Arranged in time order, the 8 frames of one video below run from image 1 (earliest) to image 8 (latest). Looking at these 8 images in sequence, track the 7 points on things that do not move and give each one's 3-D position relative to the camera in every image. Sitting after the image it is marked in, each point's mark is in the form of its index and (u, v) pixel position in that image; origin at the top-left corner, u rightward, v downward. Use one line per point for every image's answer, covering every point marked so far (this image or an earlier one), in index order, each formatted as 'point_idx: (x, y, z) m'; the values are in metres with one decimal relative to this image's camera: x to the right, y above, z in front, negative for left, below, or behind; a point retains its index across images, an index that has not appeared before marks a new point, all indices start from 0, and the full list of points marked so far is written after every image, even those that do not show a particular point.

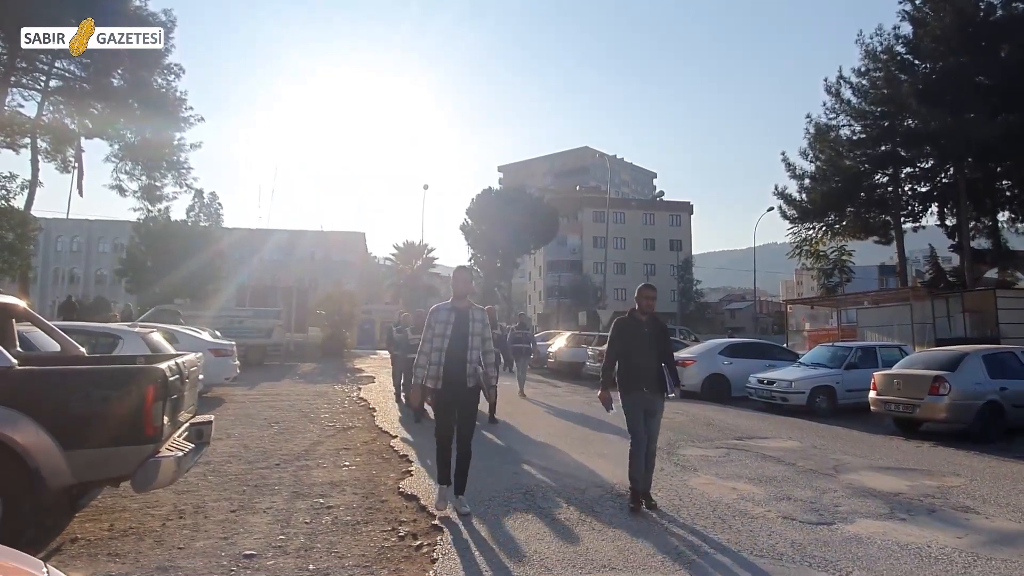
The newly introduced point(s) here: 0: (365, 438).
0: (-2.2, -2.2, +10.9) m
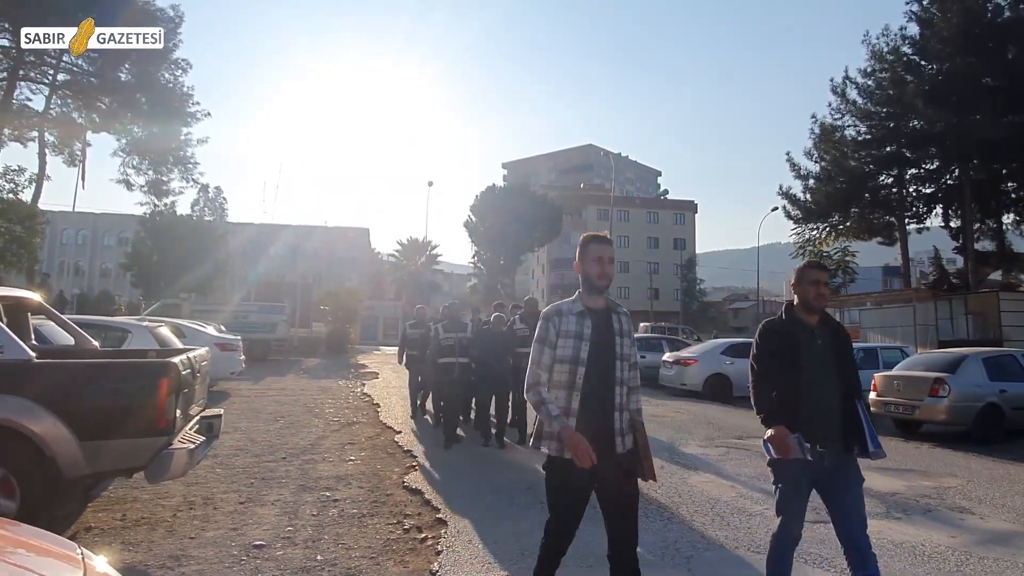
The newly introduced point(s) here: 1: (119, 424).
0: (-2.1, -2.2, +11.0) m
1: (-2.9, -1.0, +5.4) m
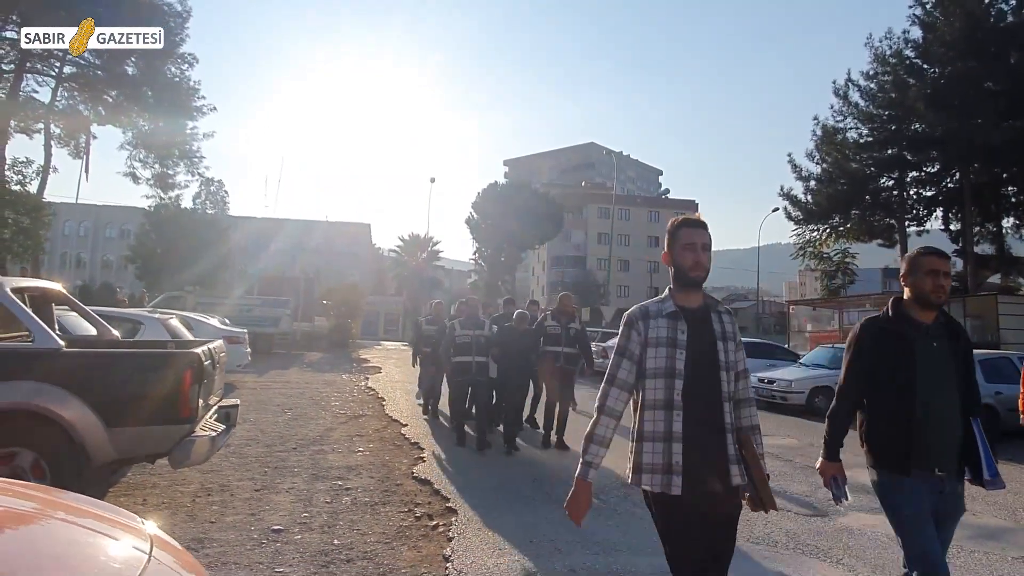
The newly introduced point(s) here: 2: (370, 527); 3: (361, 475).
0: (-2.1, -2.1, +11.2) m
1: (-2.8, -0.9, +5.6) m
2: (-1.2, -2.0, +6.0) m
3: (-1.6, -2.0, +7.8) m
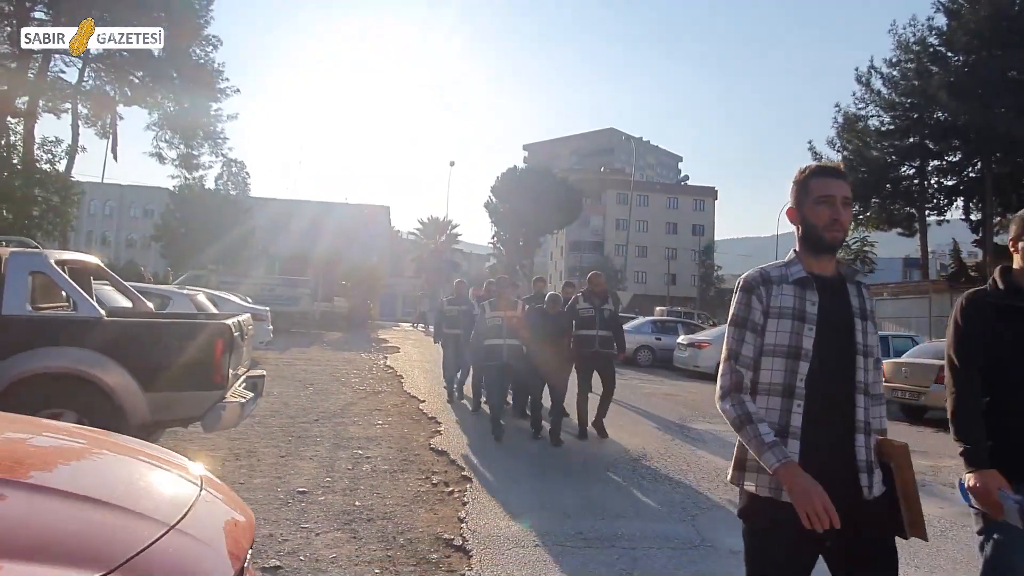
0: (-1.9, -1.8, +11.6) m
1: (-2.7, -0.7, +6.0) m
2: (-1.1, -1.8, +6.3) m
3: (-1.5, -1.8, +8.2) m
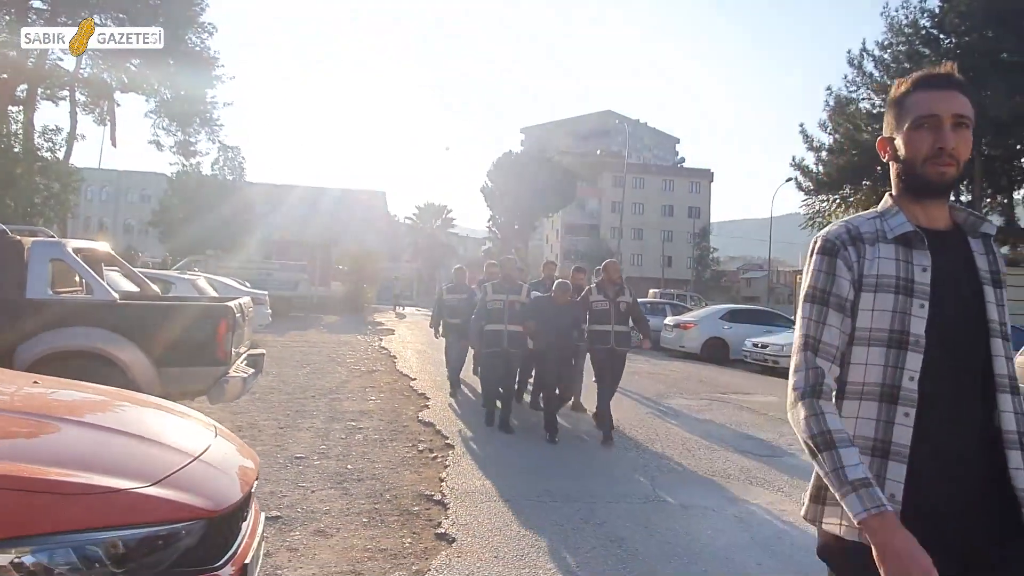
0: (-2.1, -1.5, +12.2) m
1: (-2.9, -0.6, +6.6) m
2: (-1.3, -1.6, +7.0) m
3: (-1.7, -1.6, +8.8) m
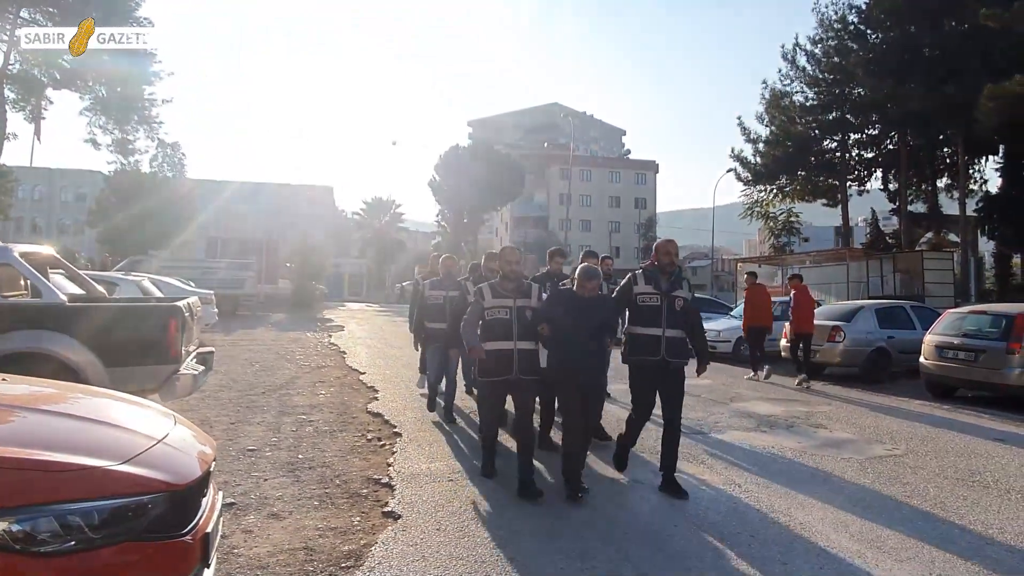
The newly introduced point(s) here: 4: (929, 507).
0: (-3.0, -1.5, +12.5) m
1: (-3.5, -0.6, +6.8) m
2: (-1.8, -1.6, +7.3) m
3: (-2.4, -1.5, +9.1) m
4: (+3.2, -1.7, +5.7) m
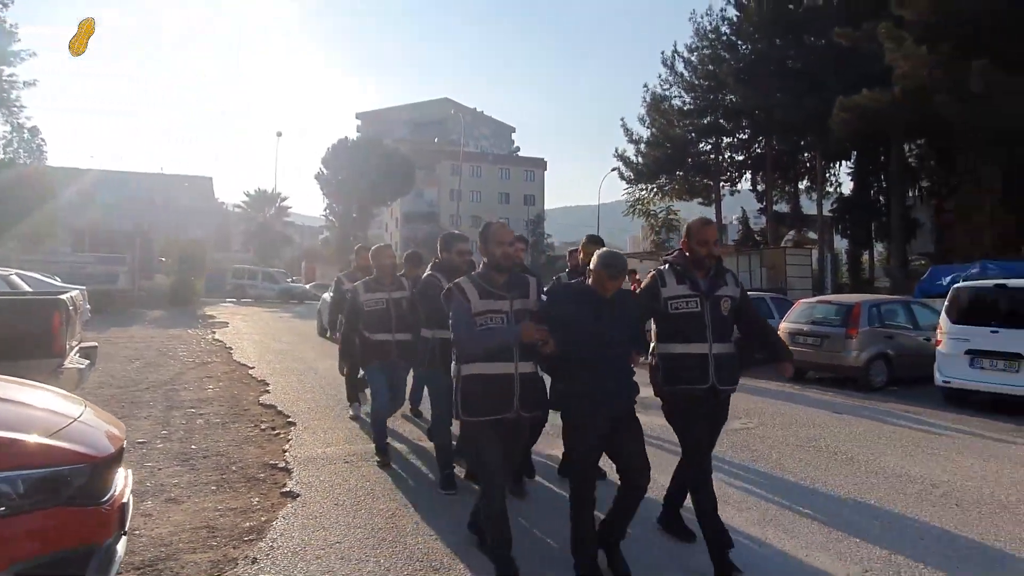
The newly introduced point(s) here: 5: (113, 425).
0: (-4.8, -1.4, +12.4) m
1: (-4.5, -0.5, +6.6) m
2: (-2.9, -1.5, +7.4) m
3: (-3.7, -1.5, +9.1) m
4: (+2.3, -1.6, +6.5) m
5: (-2.0, -0.7, +3.7) m
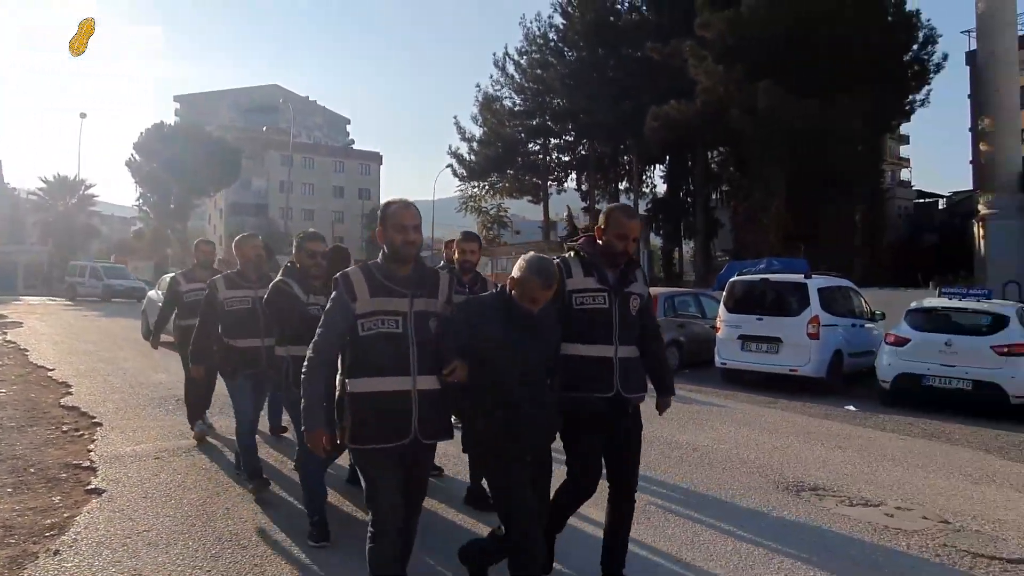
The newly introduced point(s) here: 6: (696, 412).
0: (-7.7, -1.3, +11.5) m
1: (-6.1, -0.5, +6.0) m
2: (-4.8, -1.5, +7.1) m
3: (-5.9, -1.4, +8.6) m
4: (+0.5, -1.6, +7.4) m
5: (-3.0, -0.7, +3.6) m
6: (+2.3, -1.5, +9.1) m
